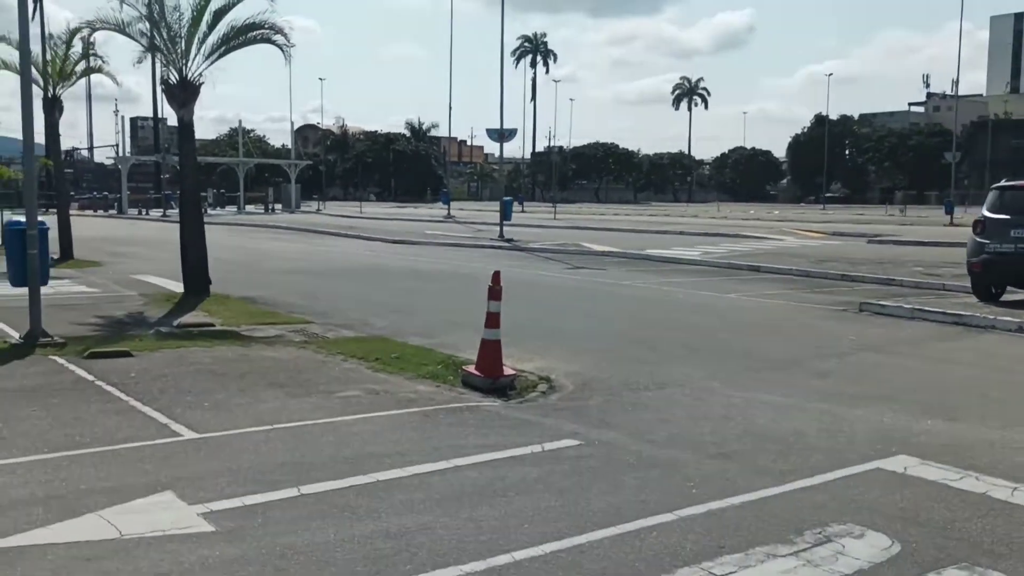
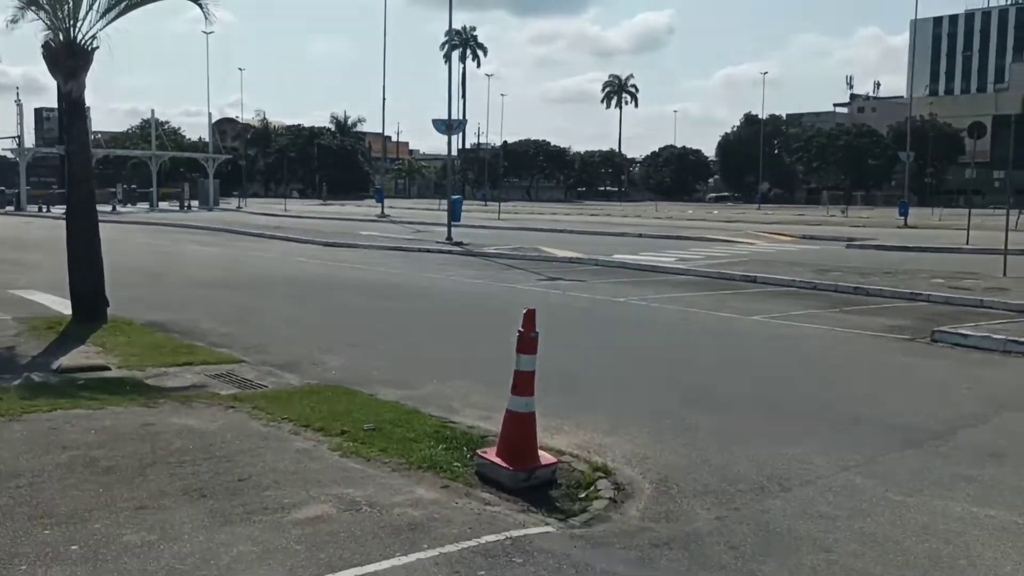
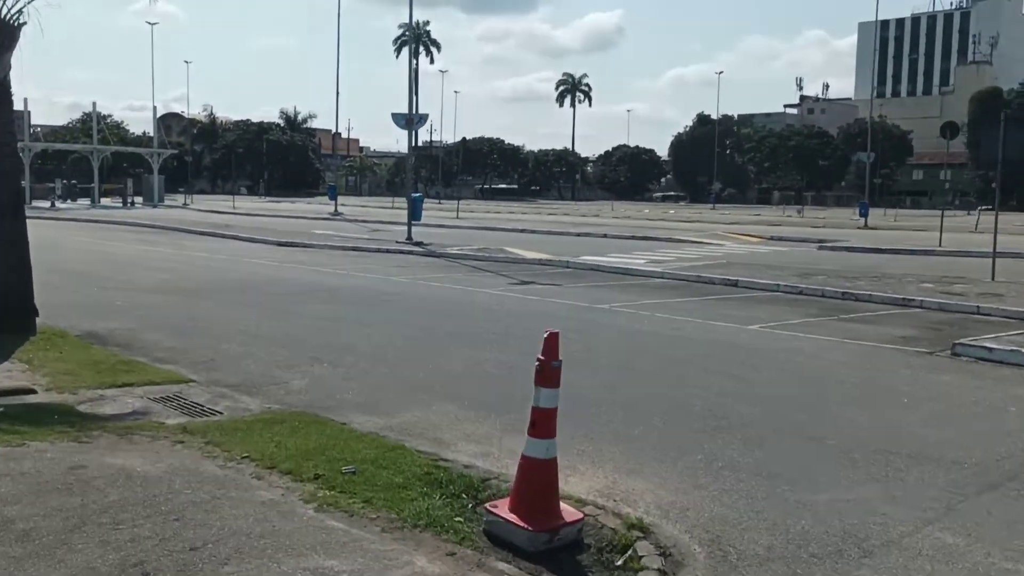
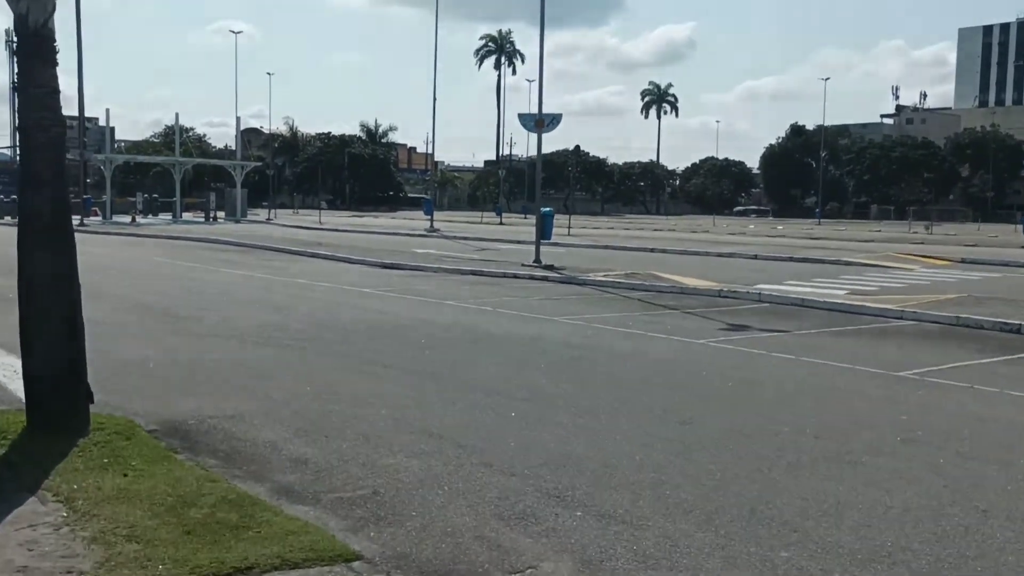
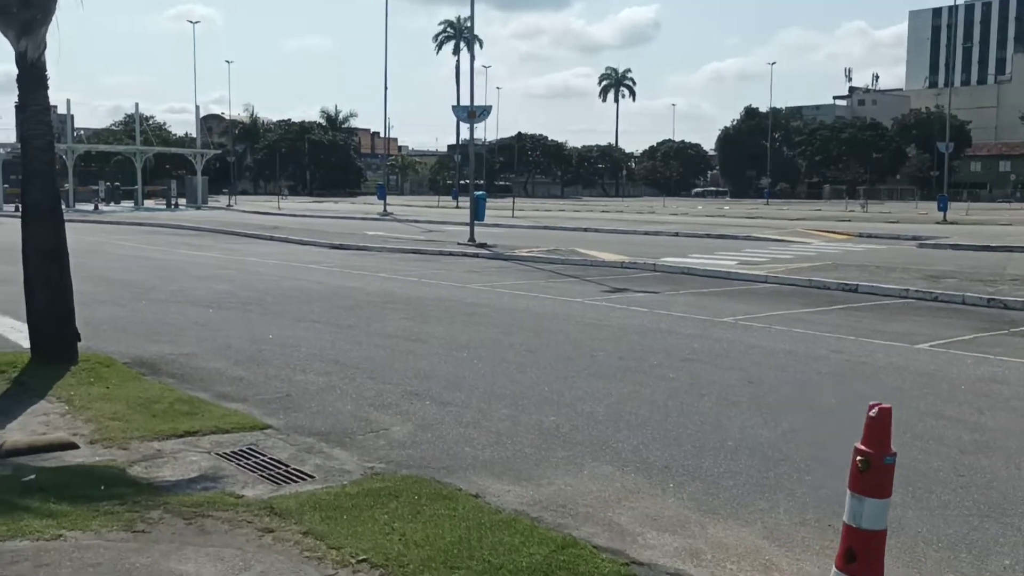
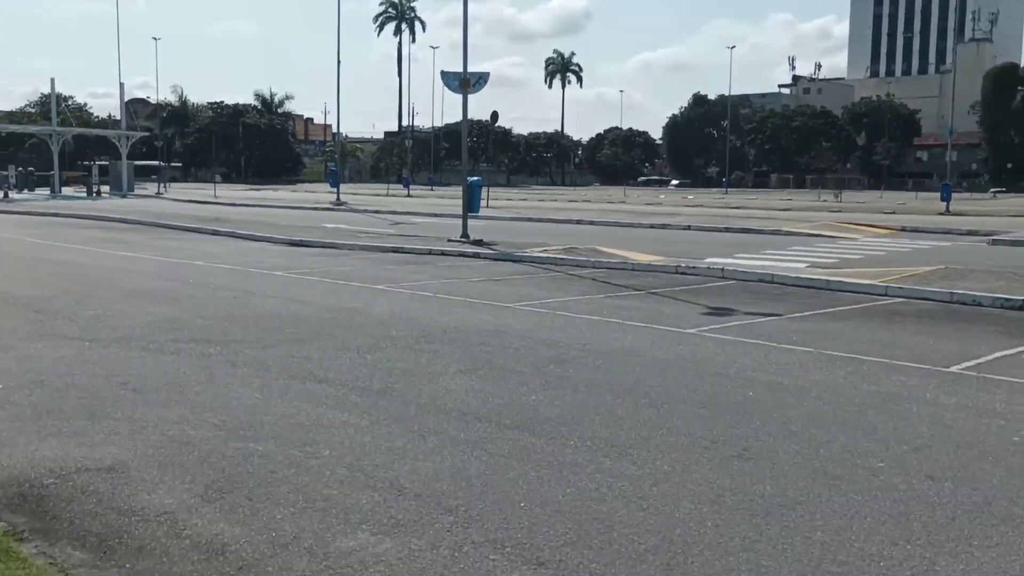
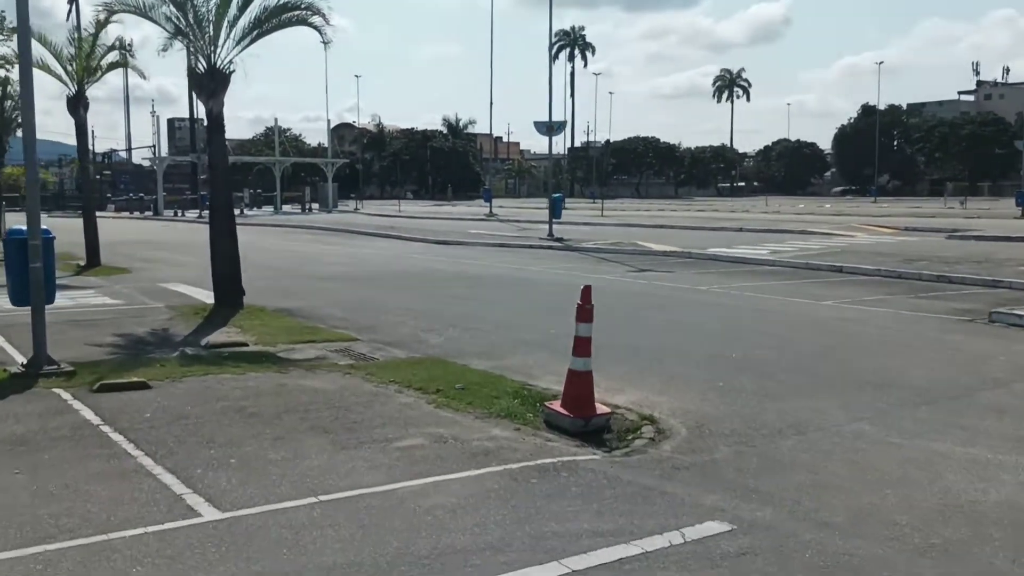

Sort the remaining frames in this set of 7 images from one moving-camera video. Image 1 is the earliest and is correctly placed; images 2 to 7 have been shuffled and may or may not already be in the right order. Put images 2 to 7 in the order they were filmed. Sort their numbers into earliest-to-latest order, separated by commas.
7, 2, 3, 5, 4, 6
